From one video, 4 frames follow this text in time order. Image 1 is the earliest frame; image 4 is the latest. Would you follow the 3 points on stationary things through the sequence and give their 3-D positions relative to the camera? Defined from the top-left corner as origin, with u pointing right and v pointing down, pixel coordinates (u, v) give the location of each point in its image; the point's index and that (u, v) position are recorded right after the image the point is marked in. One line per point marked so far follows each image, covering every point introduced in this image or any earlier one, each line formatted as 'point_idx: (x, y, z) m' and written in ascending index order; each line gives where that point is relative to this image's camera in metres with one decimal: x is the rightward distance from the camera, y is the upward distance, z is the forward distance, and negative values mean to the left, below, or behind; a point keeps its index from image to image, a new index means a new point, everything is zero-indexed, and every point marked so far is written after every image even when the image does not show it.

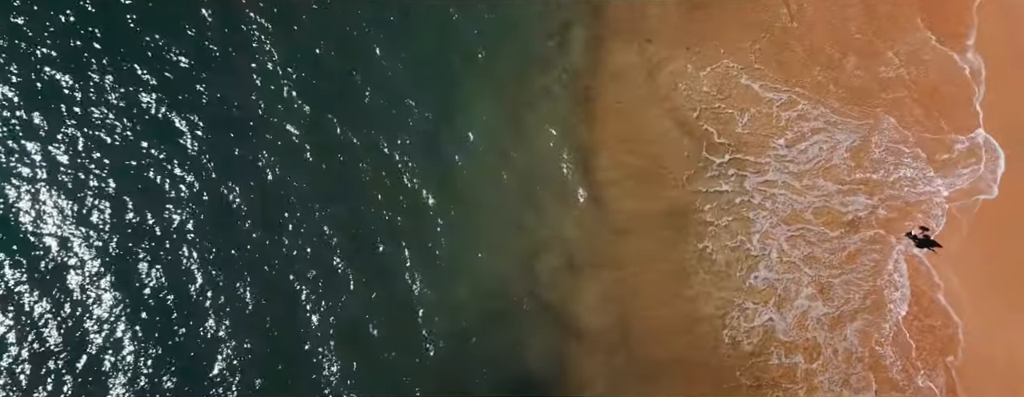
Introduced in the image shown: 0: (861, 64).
0: (+5.9, +2.2, +14.9) m
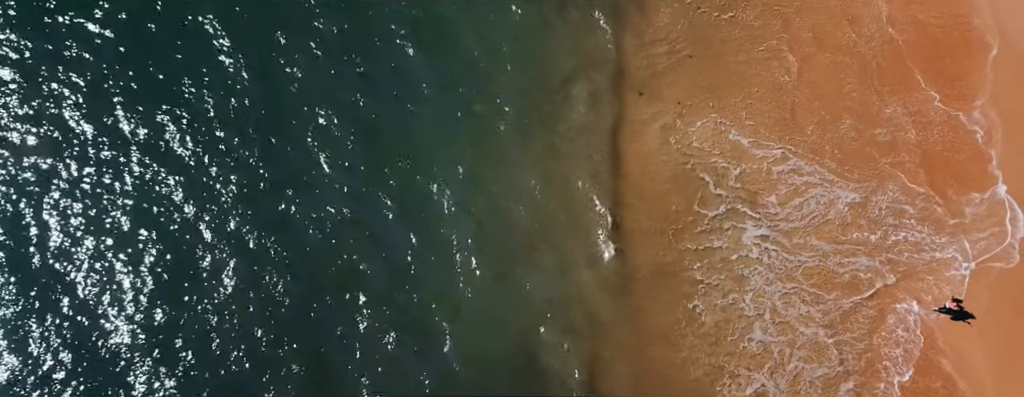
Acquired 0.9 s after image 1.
0: (+5.8, +1.2, +14.6) m
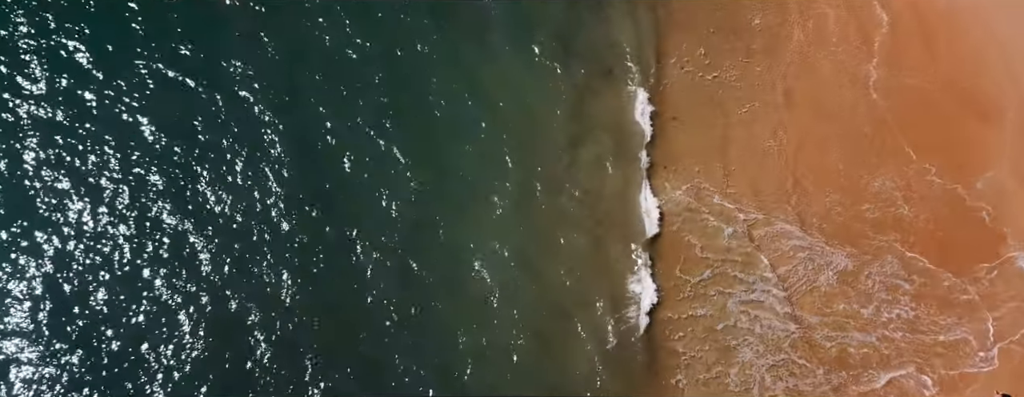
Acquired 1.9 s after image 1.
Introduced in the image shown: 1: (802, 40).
0: (+5.5, +0.1, +14.4) m
1: (+4.8, +2.8, +14.8) m
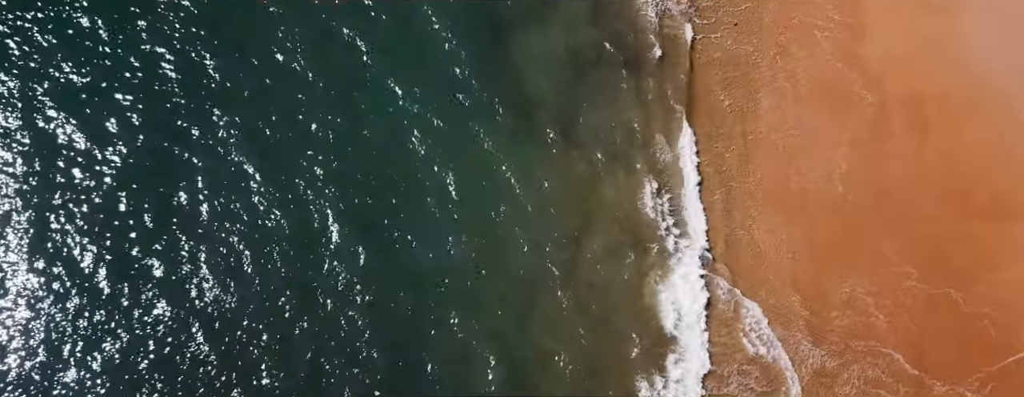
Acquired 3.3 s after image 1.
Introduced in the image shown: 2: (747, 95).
0: (+4.9, -1.6, +14.1) m
1: (+4.5, +1.1, +14.7) m
2: (+4.1, +1.6, +14.8) m
